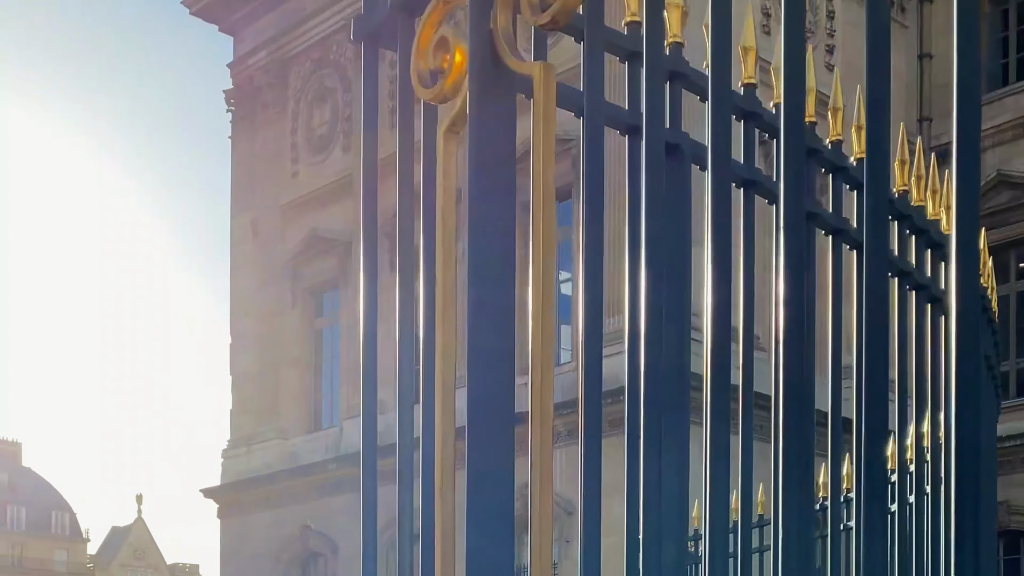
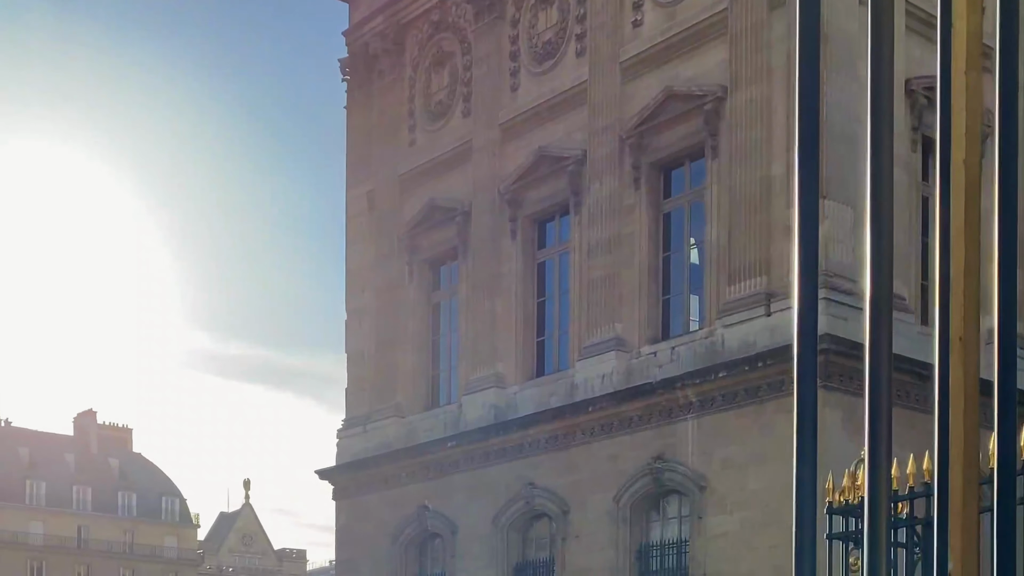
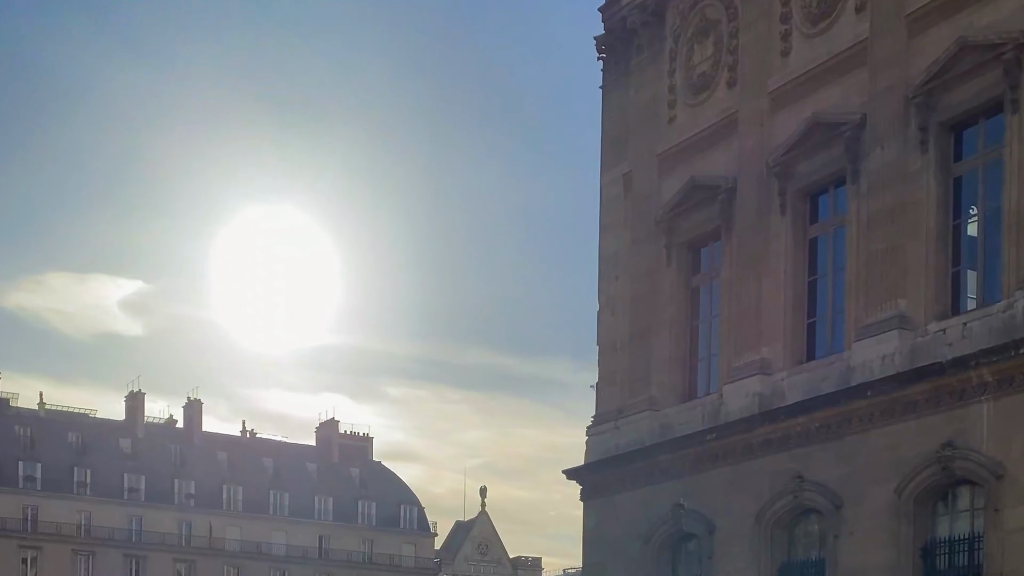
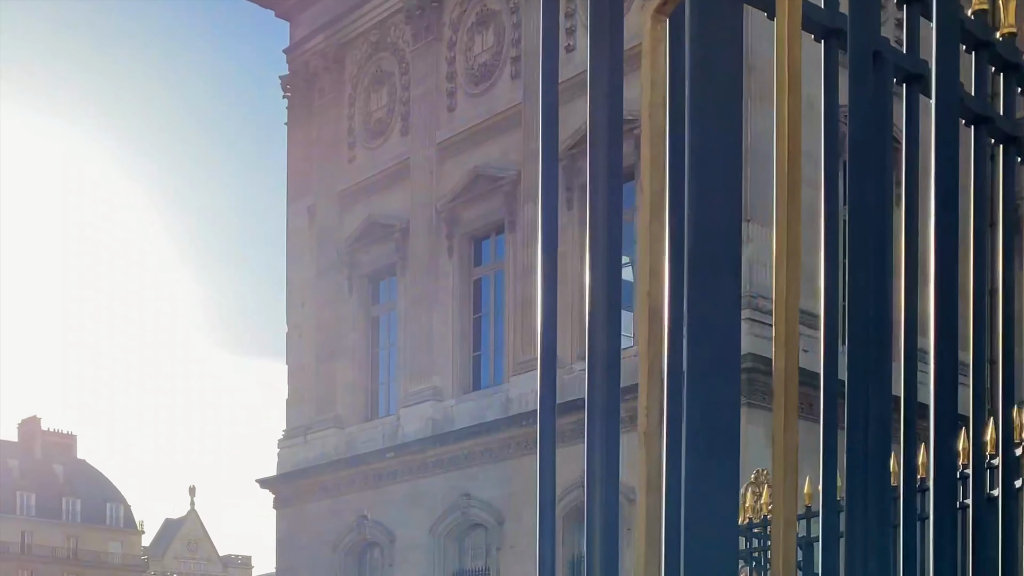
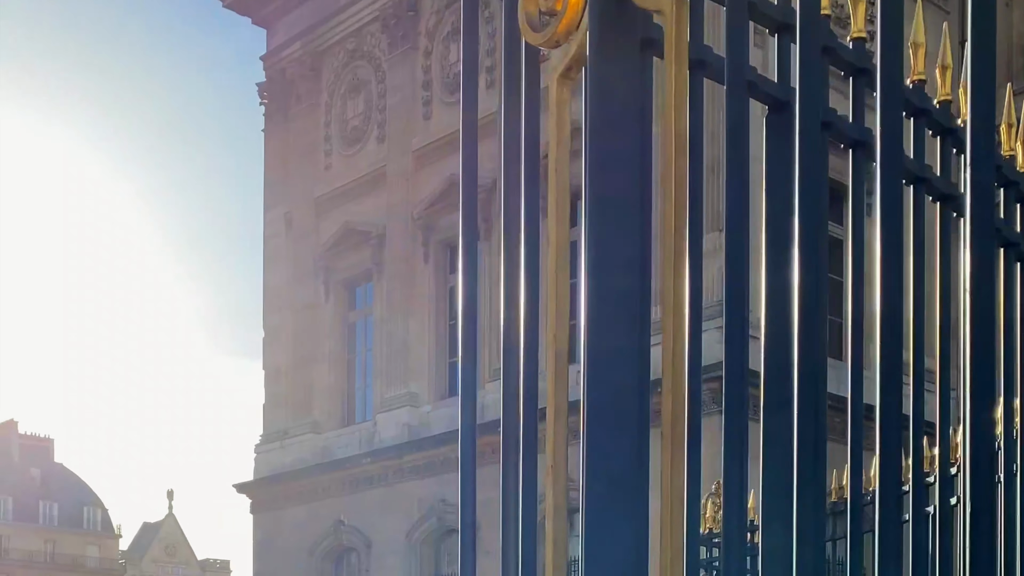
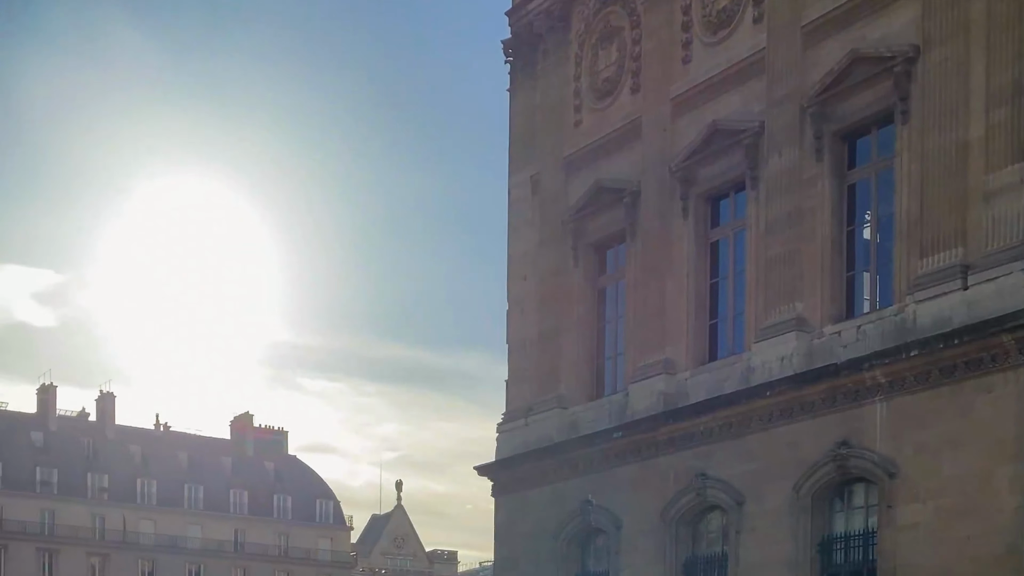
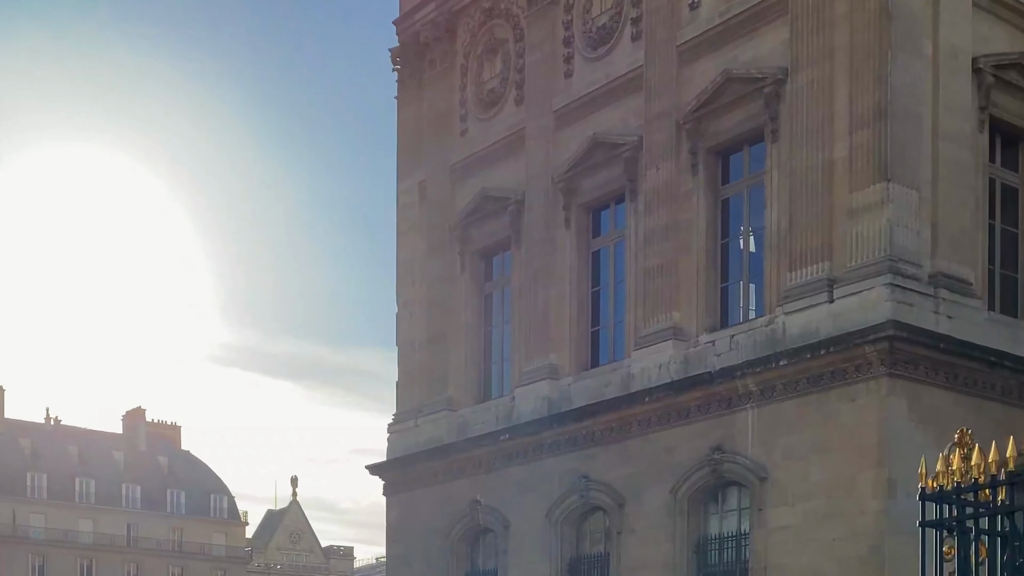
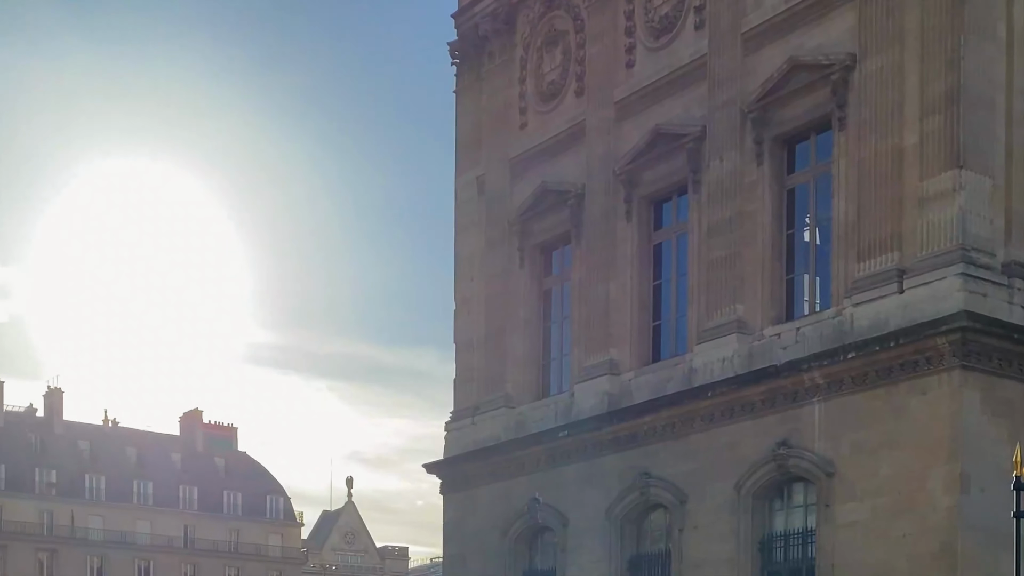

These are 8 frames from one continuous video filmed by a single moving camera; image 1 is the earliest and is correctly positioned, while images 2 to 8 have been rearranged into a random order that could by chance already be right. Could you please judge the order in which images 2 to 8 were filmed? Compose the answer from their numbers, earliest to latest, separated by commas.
5, 4, 2, 7, 8, 6, 3
